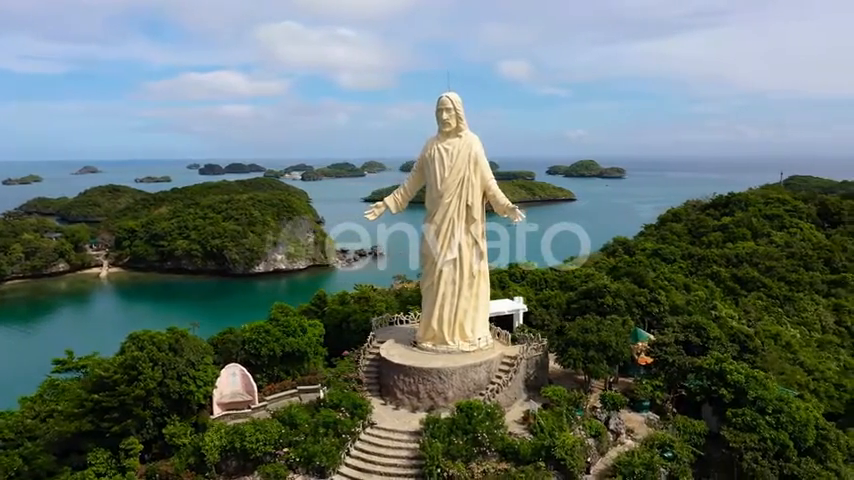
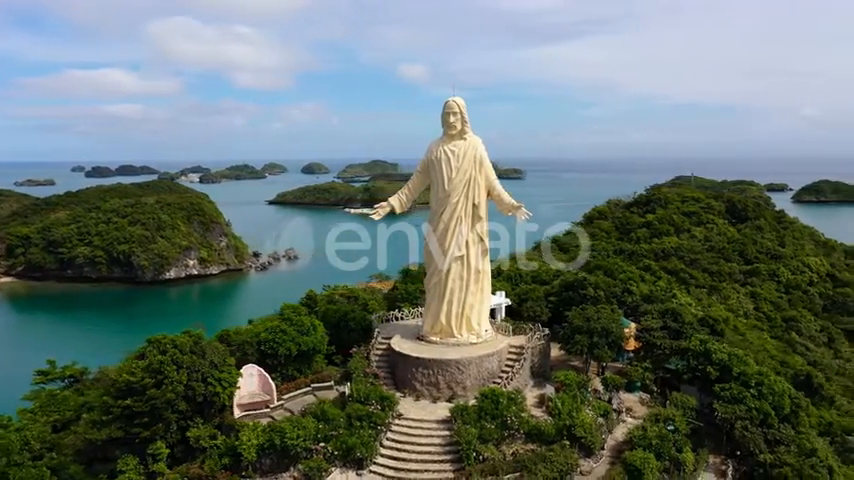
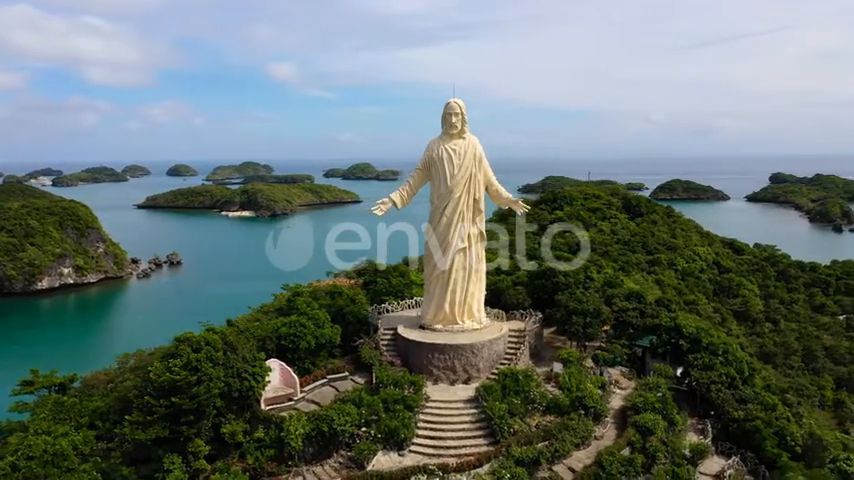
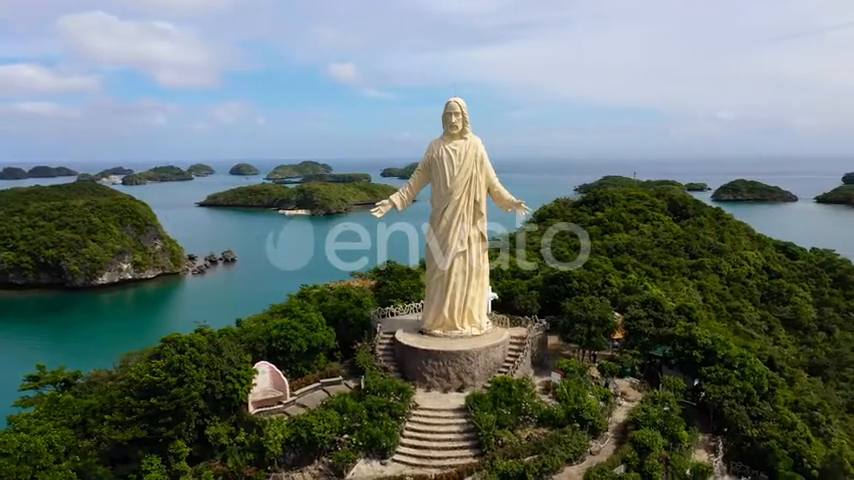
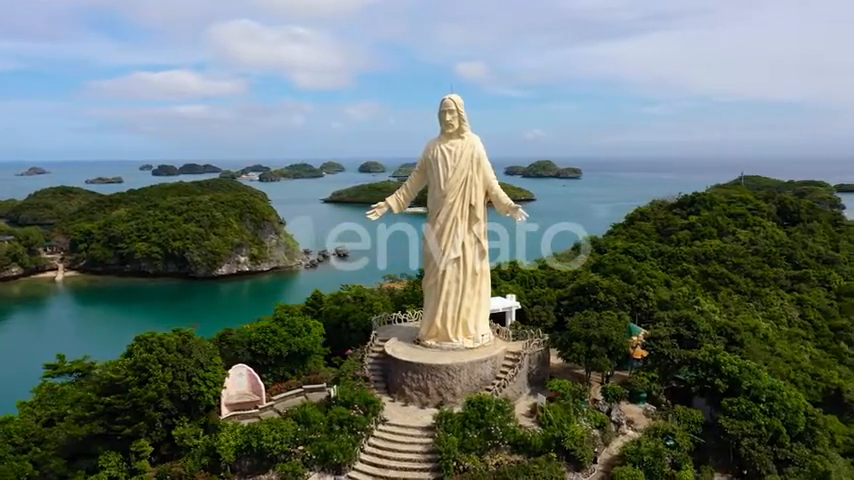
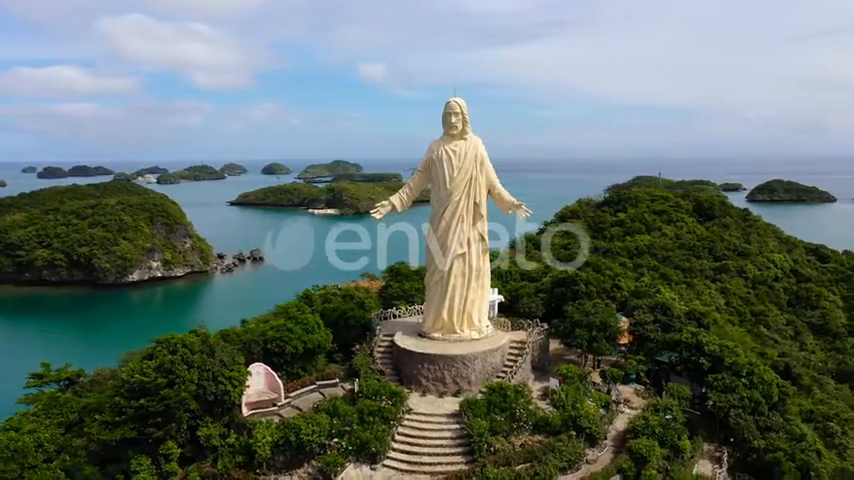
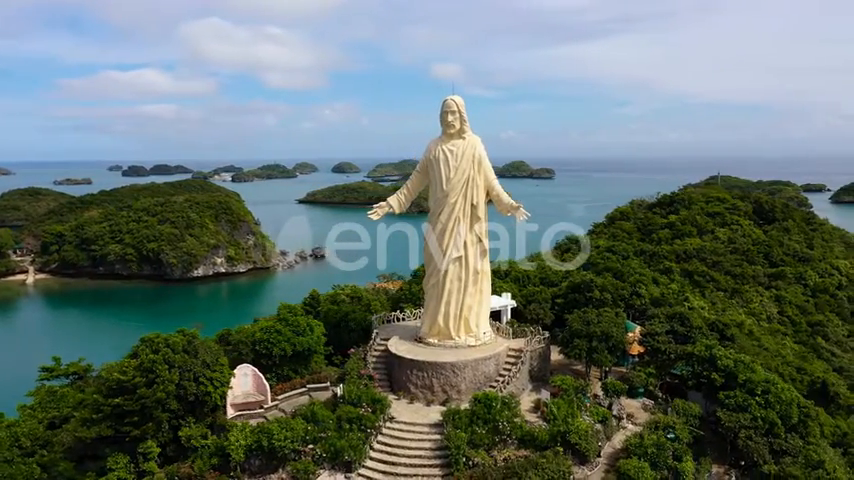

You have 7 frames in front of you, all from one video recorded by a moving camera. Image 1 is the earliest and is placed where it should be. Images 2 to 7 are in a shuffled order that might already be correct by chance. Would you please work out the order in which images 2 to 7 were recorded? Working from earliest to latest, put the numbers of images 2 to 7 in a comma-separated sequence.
5, 7, 2, 6, 4, 3
